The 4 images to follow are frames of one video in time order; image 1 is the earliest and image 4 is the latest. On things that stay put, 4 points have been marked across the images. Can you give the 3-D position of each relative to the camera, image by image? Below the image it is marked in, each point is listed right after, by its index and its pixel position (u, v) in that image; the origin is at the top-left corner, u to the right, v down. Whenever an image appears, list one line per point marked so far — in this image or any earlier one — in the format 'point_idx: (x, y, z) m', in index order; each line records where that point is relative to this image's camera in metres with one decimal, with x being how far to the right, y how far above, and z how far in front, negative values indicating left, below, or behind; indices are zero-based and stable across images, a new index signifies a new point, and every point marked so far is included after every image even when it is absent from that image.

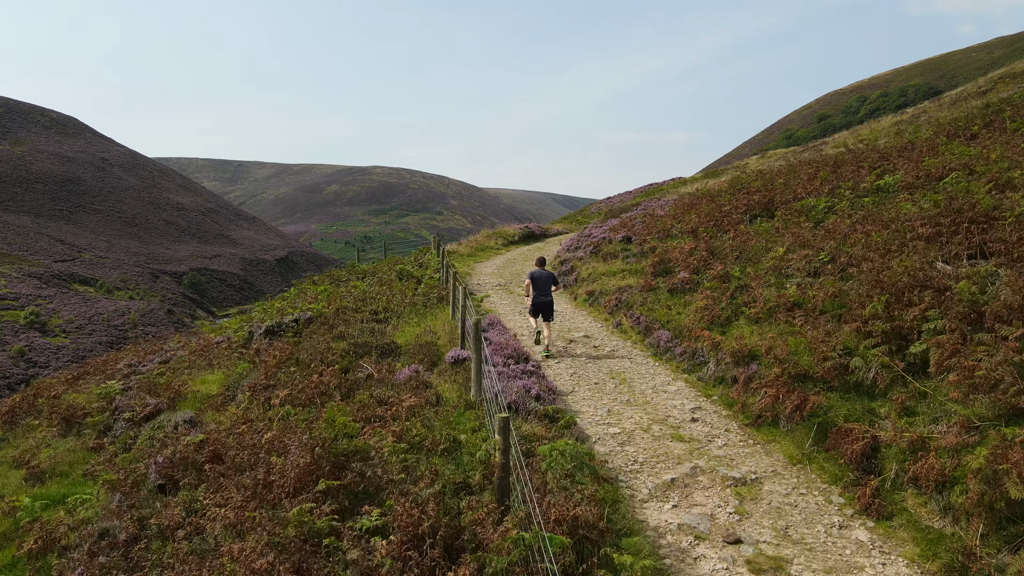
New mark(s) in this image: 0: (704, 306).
0: (+3.6, -0.3, +13.1) m
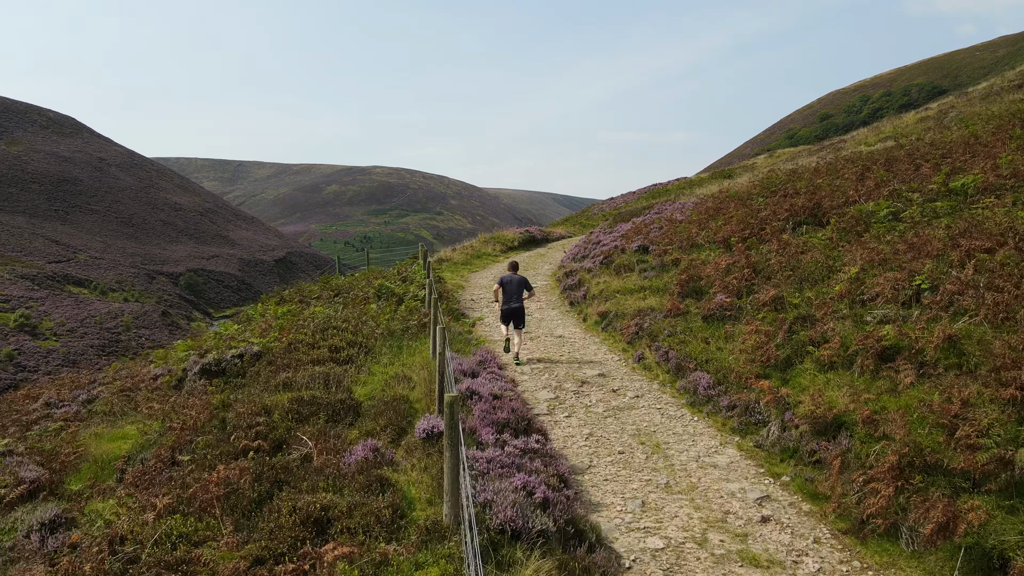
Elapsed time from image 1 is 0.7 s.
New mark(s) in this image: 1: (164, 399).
0: (+3.5, -0.8, +10.3) m
1: (-5.3, -1.7, +10.9) m
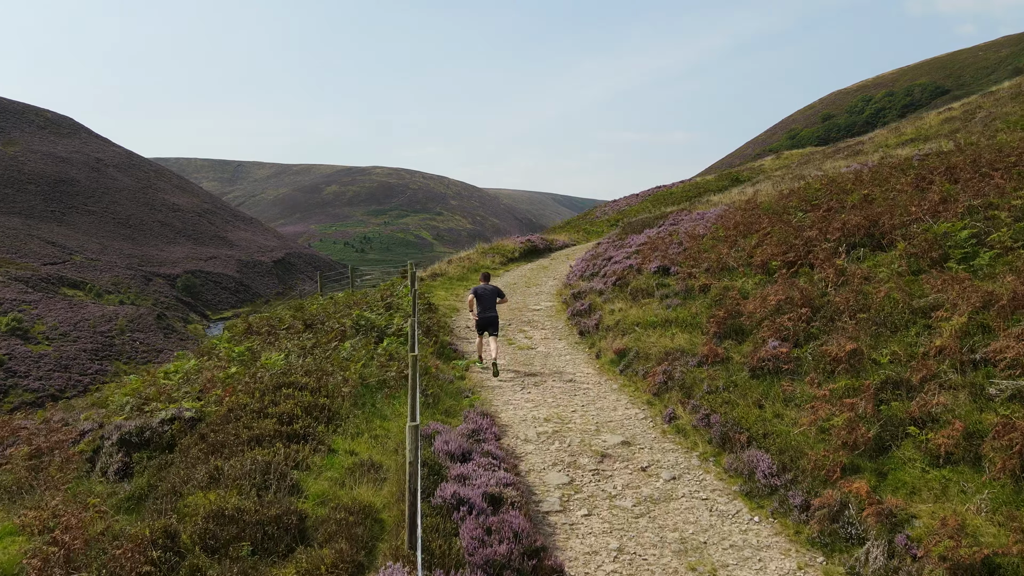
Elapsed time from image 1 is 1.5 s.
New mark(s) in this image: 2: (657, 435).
0: (+3.6, -1.4, +7.9) m
1: (-5.3, -2.3, +8.5) m
2: (+2.0, -2.0, +9.7) m
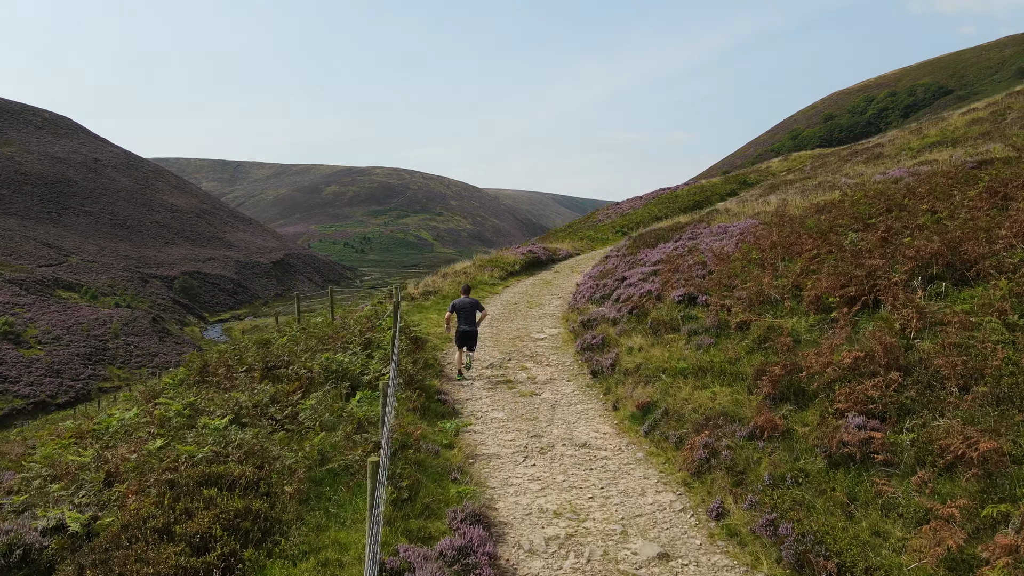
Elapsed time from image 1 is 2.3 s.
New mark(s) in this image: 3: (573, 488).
0: (+3.6, -2.0, +5.6) m
1: (-5.3, -2.9, +6.2) m
2: (+2.0, -2.6, +7.3) m
3: (+0.8, -2.5, +8.8) m
